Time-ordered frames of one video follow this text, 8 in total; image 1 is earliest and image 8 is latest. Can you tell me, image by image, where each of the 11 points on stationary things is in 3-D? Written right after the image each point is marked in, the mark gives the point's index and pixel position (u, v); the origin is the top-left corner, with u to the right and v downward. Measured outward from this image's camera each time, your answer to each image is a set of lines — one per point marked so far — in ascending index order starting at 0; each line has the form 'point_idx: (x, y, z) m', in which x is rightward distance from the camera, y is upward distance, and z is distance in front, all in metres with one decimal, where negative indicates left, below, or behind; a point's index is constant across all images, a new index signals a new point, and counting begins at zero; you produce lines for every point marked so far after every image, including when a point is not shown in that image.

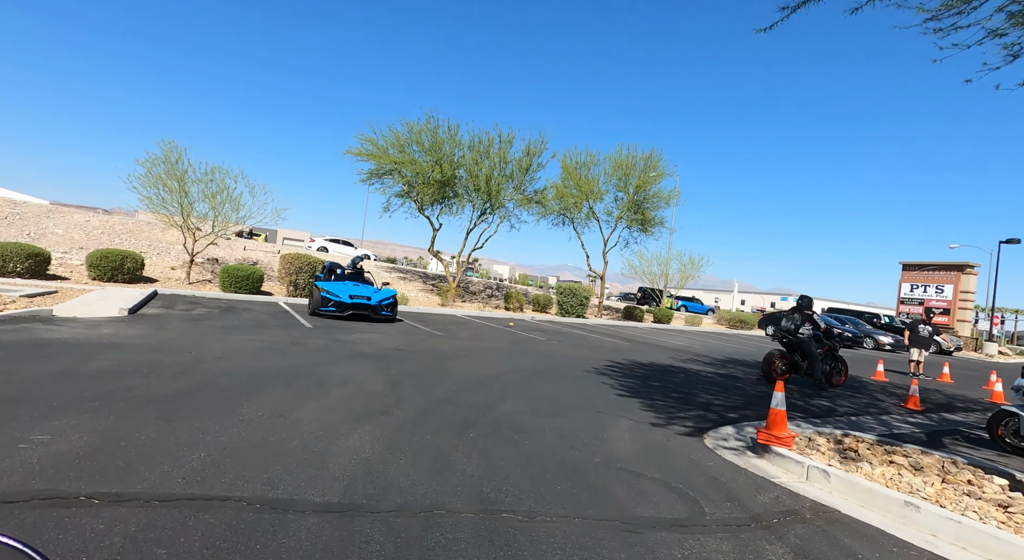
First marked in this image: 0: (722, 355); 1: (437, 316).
0: (+5.1, -1.8, +14.4) m
1: (-1.8, -0.8, +13.9) m
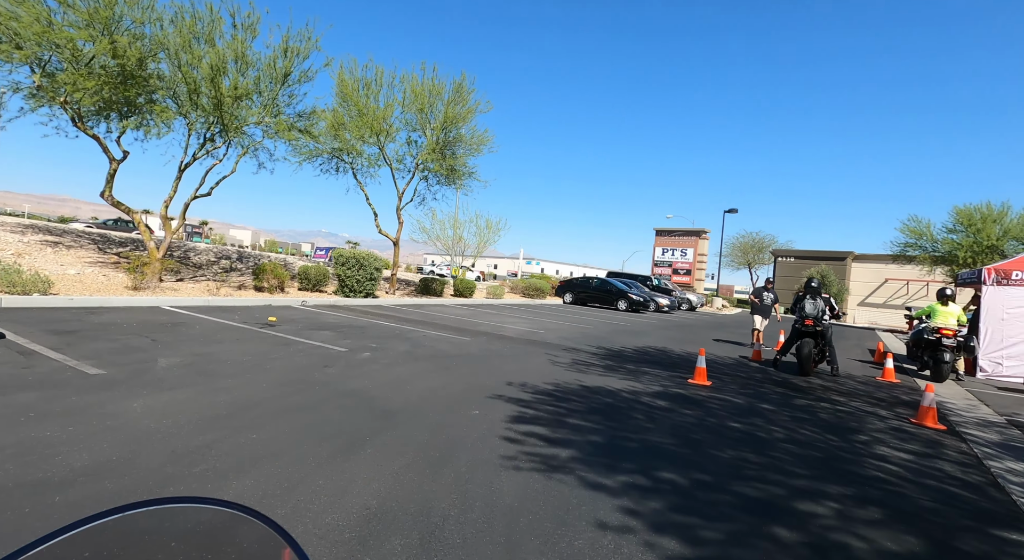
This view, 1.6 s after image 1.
0: (+1.4, -1.2, +10.3) m
1: (-4.7, -0.4, +7.1) m
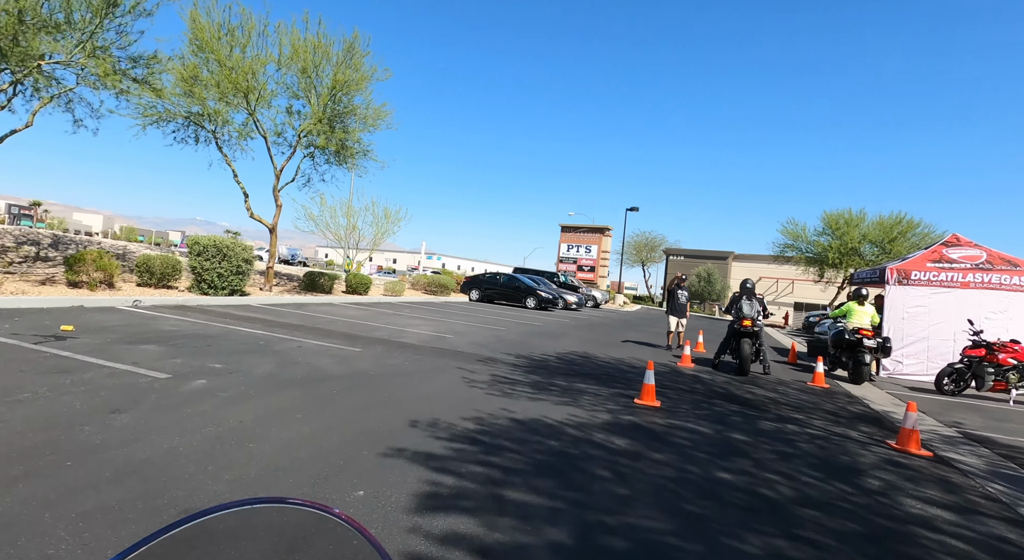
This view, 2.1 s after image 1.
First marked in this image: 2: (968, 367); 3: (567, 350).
0: (-0.1, -1.1, +8.7) m
1: (-5.5, -0.3, +4.5) m
2: (+9.0, -1.8, +11.5) m
3: (+1.0, -1.3, +10.5) m
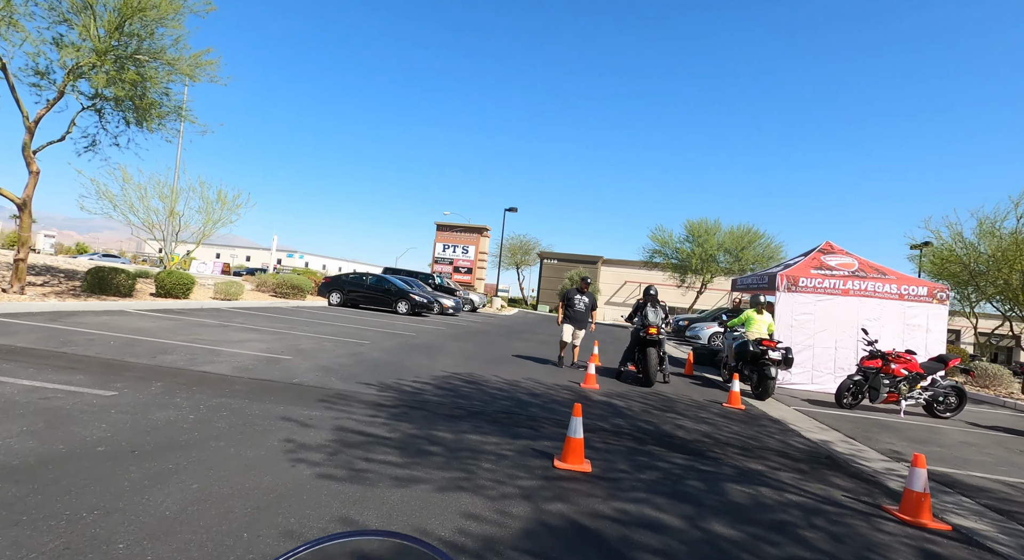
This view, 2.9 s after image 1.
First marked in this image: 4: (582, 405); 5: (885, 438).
0: (-1.5, -1.1, +6.3) m
1: (-6.0, -0.3, +1.0) m
2: (+6.7, -1.9, +11.0) m
3: (-0.9, -1.3, +8.3) m
4: (+0.9, -1.5, +7.2) m
5: (+5.2, -2.3, +8.2) m
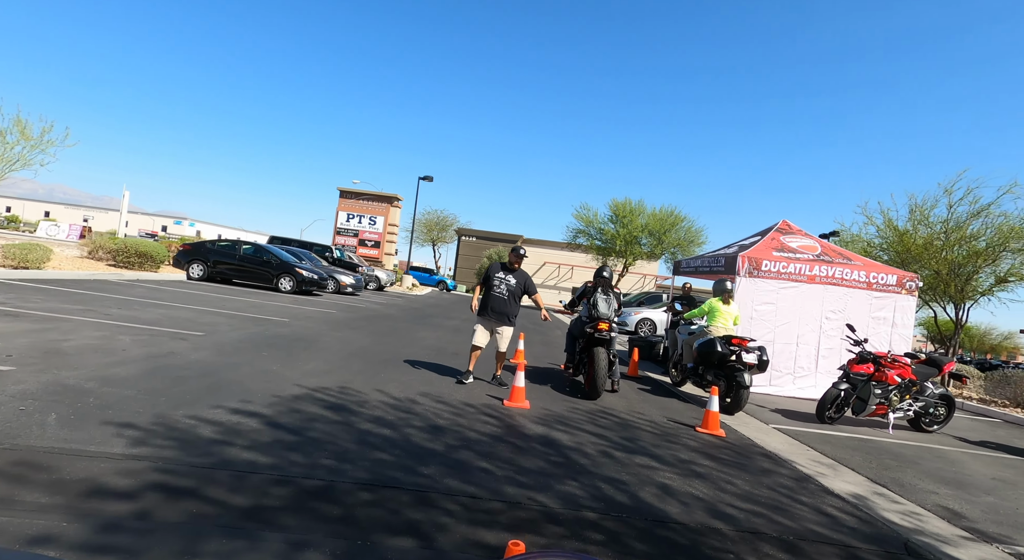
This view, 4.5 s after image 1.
0: (-2.3, -0.9, +3.3) m
1: (-5.9, -0.1, -2.6) m
2: (+5.2, -1.7, +9.1) m
3: (-1.9, -1.0, +5.4) m
4: (0.0, -1.3, +4.6) m
5: (+4.1, -2.1, +6.2) m
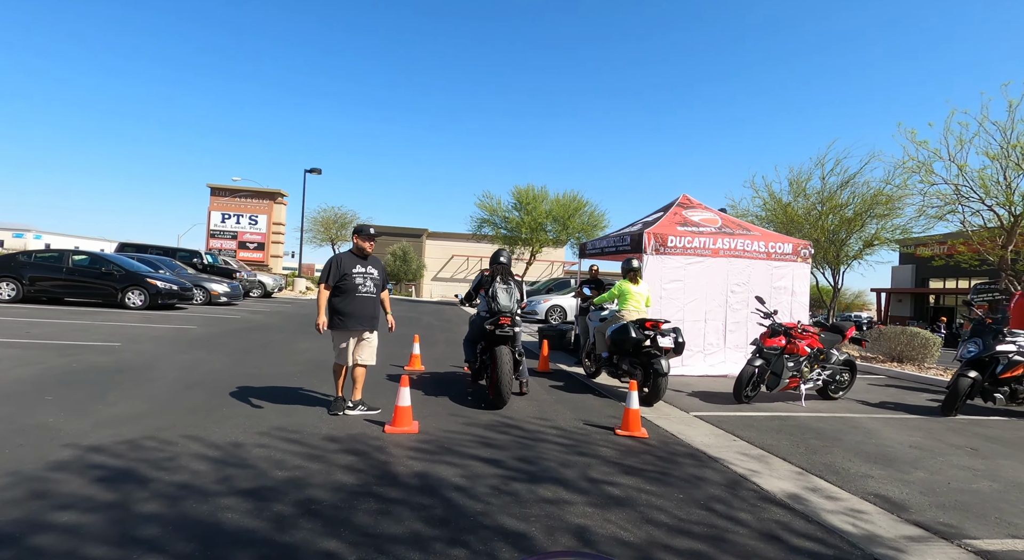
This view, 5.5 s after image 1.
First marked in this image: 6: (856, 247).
0: (-2.8, -1.0, +1.7) m
1: (-5.6, -0.6, -4.6) m
2: (+3.7, -1.2, +8.6) m
3: (-2.8, -1.1, +3.9) m
4: (-0.8, -1.3, +3.3) m
5: (+3.1, -1.8, +5.6) m
6: (+11.7, +1.2, +19.9) m
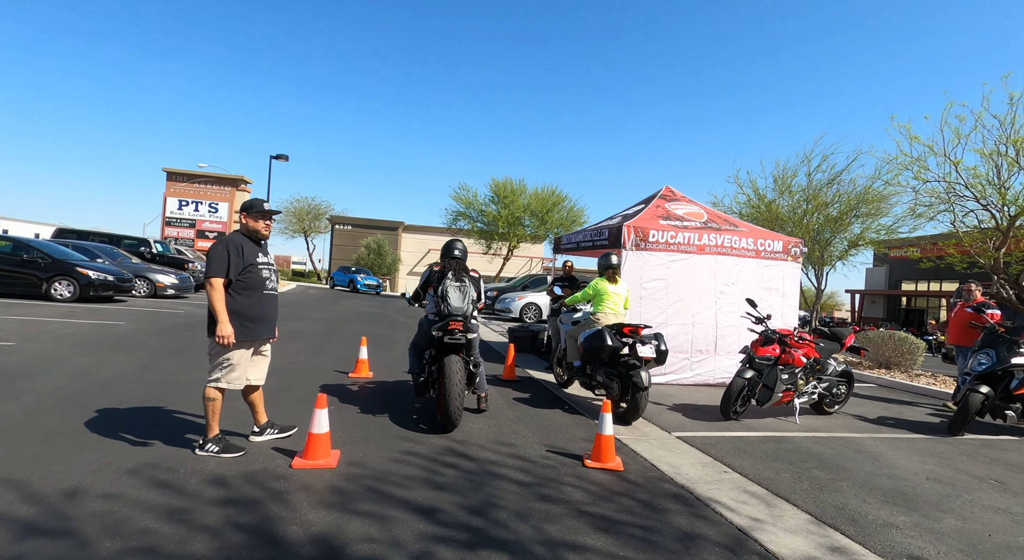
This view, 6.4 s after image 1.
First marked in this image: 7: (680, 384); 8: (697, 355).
0: (-3.1, -1.0, +0.5) m
1: (-5.6, -0.6, -6.0) m
2: (+3.2, -1.3, +7.6) m
3: (-3.2, -1.0, +2.6) m
4: (-1.1, -1.3, +2.2) m
5: (+2.7, -1.8, +4.6) m
6: (+10.8, +1.1, +19.1) m
7: (+2.9, -1.8, +10.2) m
8: (+3.2, -1.3, +10.3) m
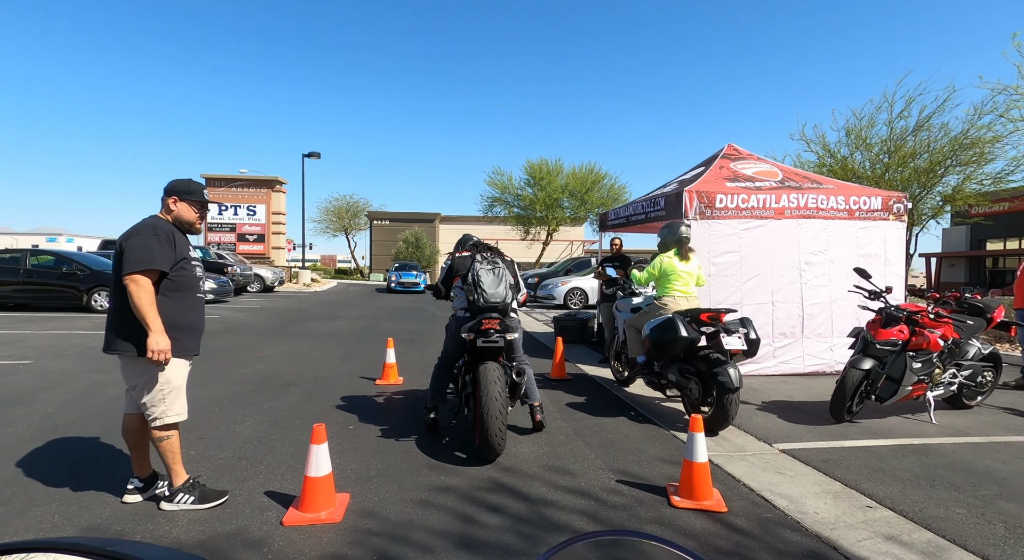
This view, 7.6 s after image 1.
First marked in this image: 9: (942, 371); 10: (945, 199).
0: (-3.1, -1.2, -0.7) m
1: (-6.1, -1.0, -6.9) m
2: (+3.7, -0.9, +5.9) m
3: (-3.0, -1.2, +1.4) m
4: (-1.0, -1.3, +0.9) m
5: (+3.0, -1.6, +3.0) m
6: (+12.0, +2.2, +16.8) m
7: (+3.7, -1.4, +8.6) m
8: (+4.0, -0.9, +8.7) m
9: (+4.5, -0.9, +6.1) m
10: (+11.9, +2.2, +16.3) m
